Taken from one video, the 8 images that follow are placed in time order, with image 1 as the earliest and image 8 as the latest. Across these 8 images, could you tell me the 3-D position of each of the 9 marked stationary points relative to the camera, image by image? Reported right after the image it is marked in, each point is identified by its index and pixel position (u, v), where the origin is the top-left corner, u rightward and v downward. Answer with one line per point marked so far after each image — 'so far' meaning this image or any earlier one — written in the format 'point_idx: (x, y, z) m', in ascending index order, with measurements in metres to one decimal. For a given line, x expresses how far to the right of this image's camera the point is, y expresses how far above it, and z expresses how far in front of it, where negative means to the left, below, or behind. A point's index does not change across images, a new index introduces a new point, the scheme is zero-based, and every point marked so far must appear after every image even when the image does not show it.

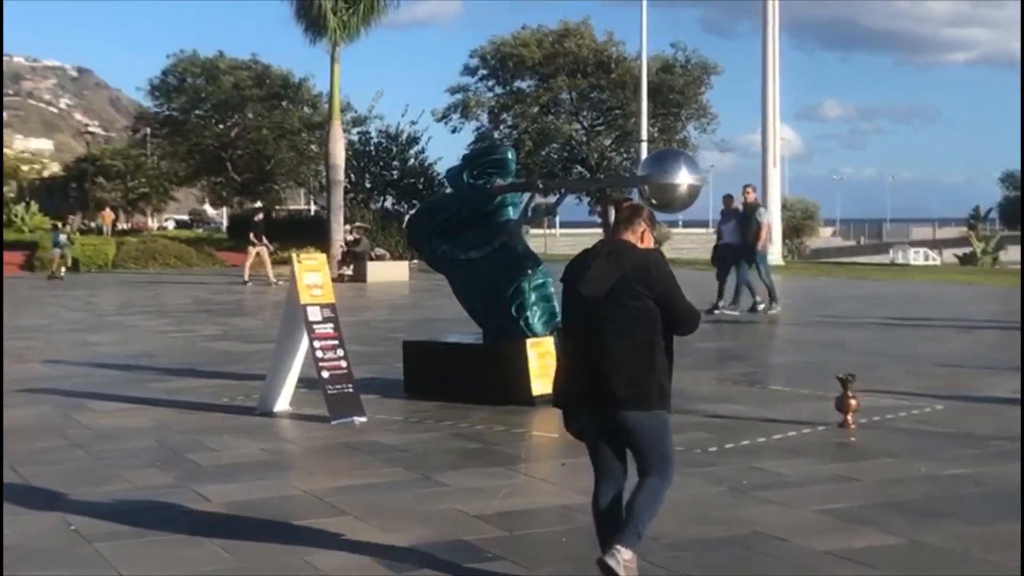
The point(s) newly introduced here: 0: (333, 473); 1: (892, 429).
0: (-1.0, -1.0, +7.9) m
1: (+2.4, -0.9, +9.3) m
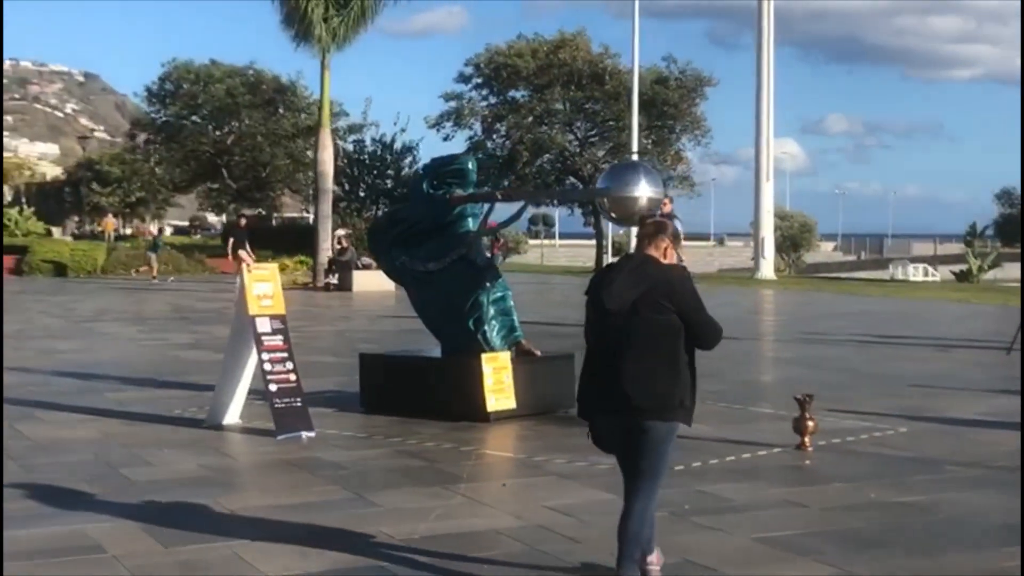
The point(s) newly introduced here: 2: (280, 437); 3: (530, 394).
0: (-1.3, -1.1, +7.7) m
1: (+2.1, -1.0, +9.0) m
2: (-1.5, -1.0, +9.6) m
3: (+0.1, -0.8, +10.6) m
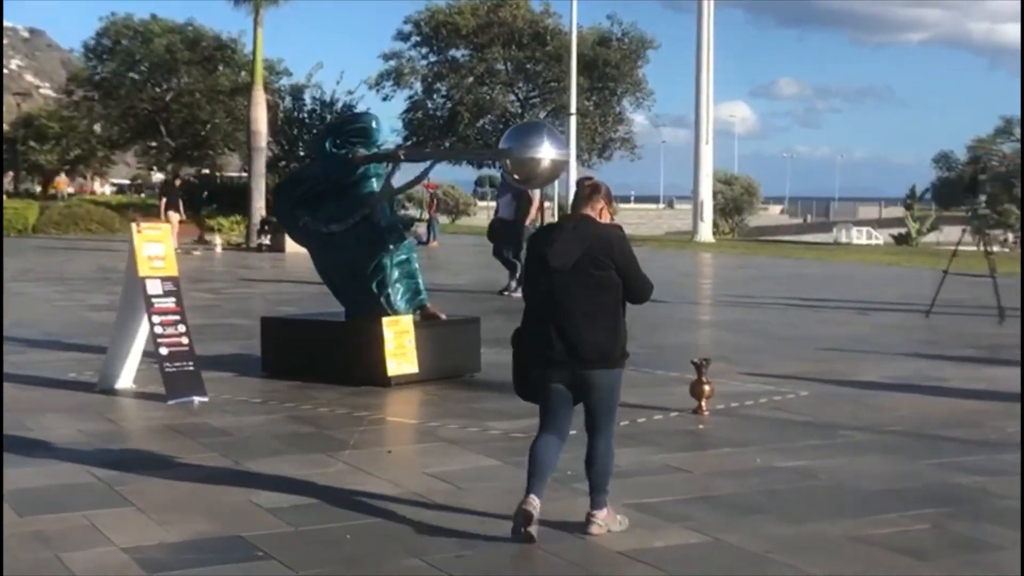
0: (-1.9, -0.9, +7.5) m
1: (+1.4, -0.8, +8.9) m
2: (-2.2, -0.7, +9.4) m
3: (-0.6, -0.5, +10.4) m
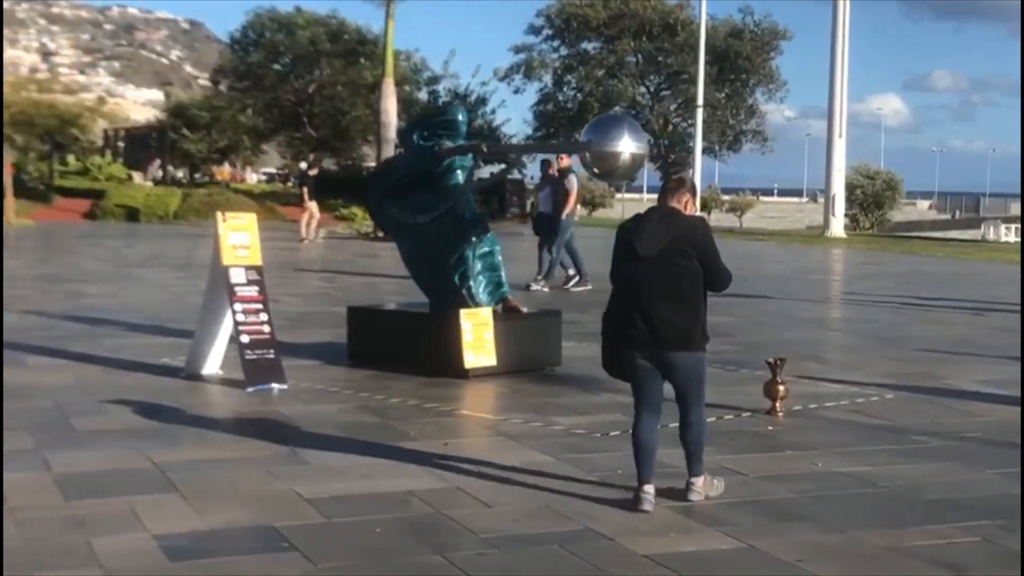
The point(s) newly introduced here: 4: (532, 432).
0: (-1.6, -0.8, +7.6) m
1: (+1.8, -0.8, +8.7) m
2: (-1.7, -0.7, +9.5) m
3: (0.0, -0.4, +10.4) m
4: (+0.1, -0.8, +8.1) m
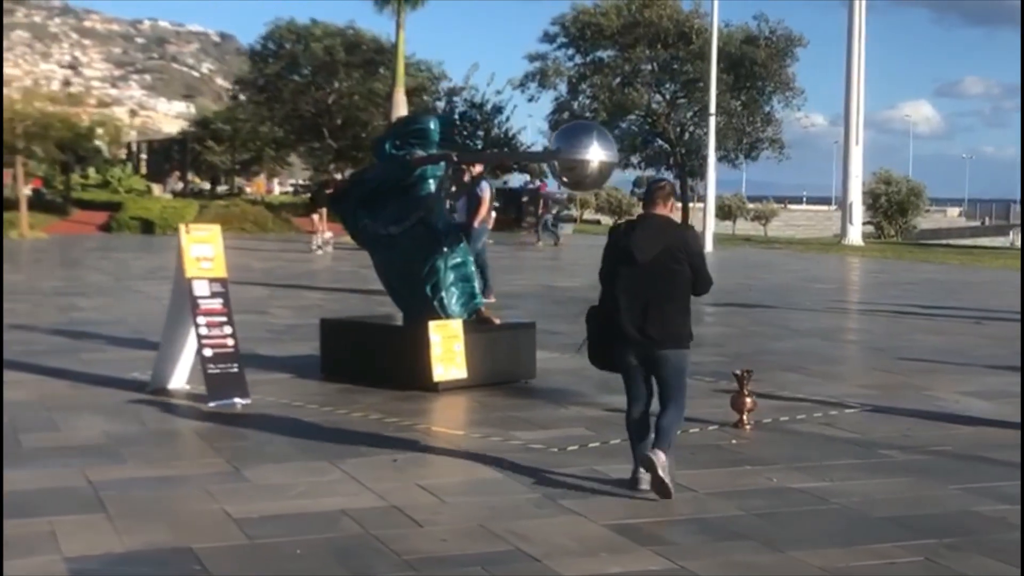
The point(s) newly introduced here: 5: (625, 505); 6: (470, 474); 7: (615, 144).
0: (-1.8, -0.9, +7.4) m
1: (+1.6, -0.8, +8.5) m
2: (-1.9, -0.7, +9.3) m
3: (-0.2, -0.5, +10.2) m
4: (-0.1, -0.9, +7.9) m
5: (+0.5, -1.0, +6.5) m
6: (-0.2, -0.9, +7.1) m
7: (+0.7, +0.9, +9.6) m
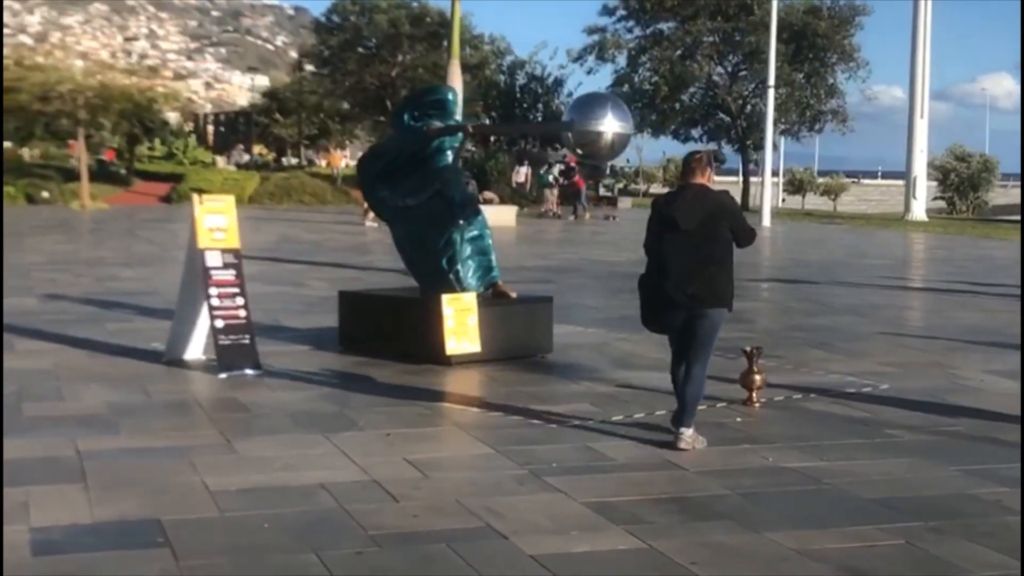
0: (-1.9, -0.7, +7.4) m
1: (+1.6, -0.7, +8.3) m
2: (-1.8, -0.6, +9.3) m
3: (-0.1, -0.3, +10.1) m
4: (-0.1, -0.7, +7.8) m
5: (+0.4, -0.8, +6.3) m
6: (-0.2, -0.8, +7.0) m
7: (+0.8, +1.1, +9.4) m
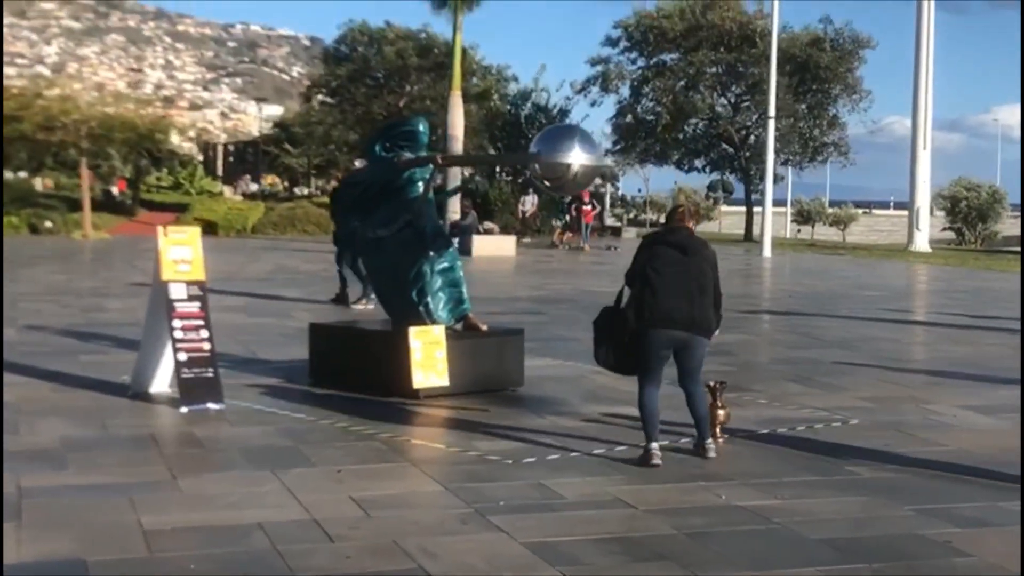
0: (-2.1, -0.9, +7.3) m
1: (+1.4, -0.9, +8.2) m
2: (-2.1, -0.8, +9.2) m
3: (-0.3, -0.6, +10.0) m
4: (-0.4, -0.9, +7.7) m
5: (+0.2, -1.0, +6.2) m
6: (-0.5, -0.9, +6.9) m
7: (+0.6, +0.9, +9.3) m
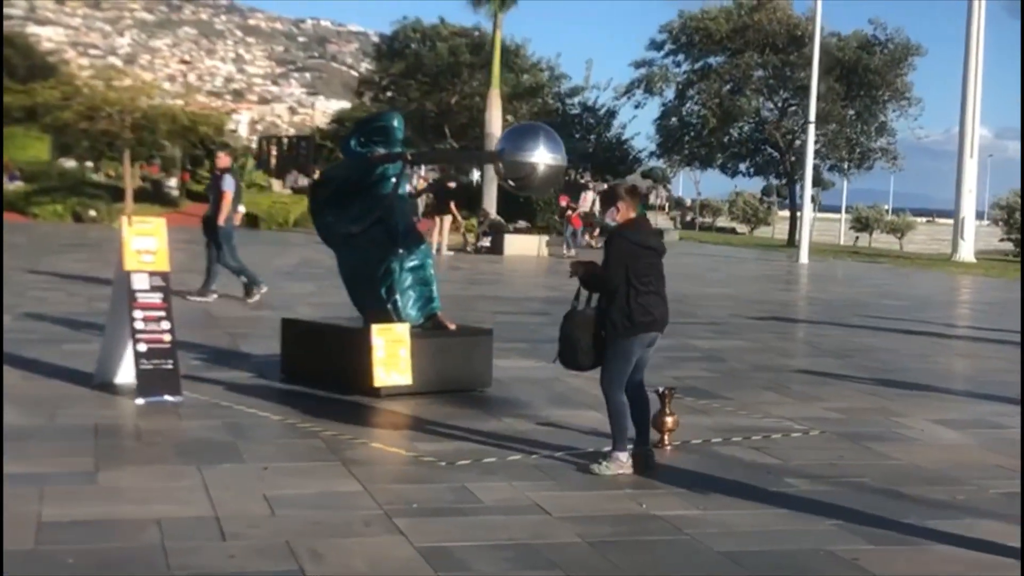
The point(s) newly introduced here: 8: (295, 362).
0: (-2.4, -0.8, +7.3) m
1: (+1.1, -0.9, +8.0) m
2: (-2.3, -0.7, +9.2) m
3: (-0.5, -0.5, +9.9) m
4: (-0.7, -0.9, +7.6) m
5: (-0.2, -1.0, +6.1) m
6: (-0.8, -0.9, +6.8) m
7: (+0.3, +0.9, +9.2) m
8: (-1.5, -0.5, +10.5) m
